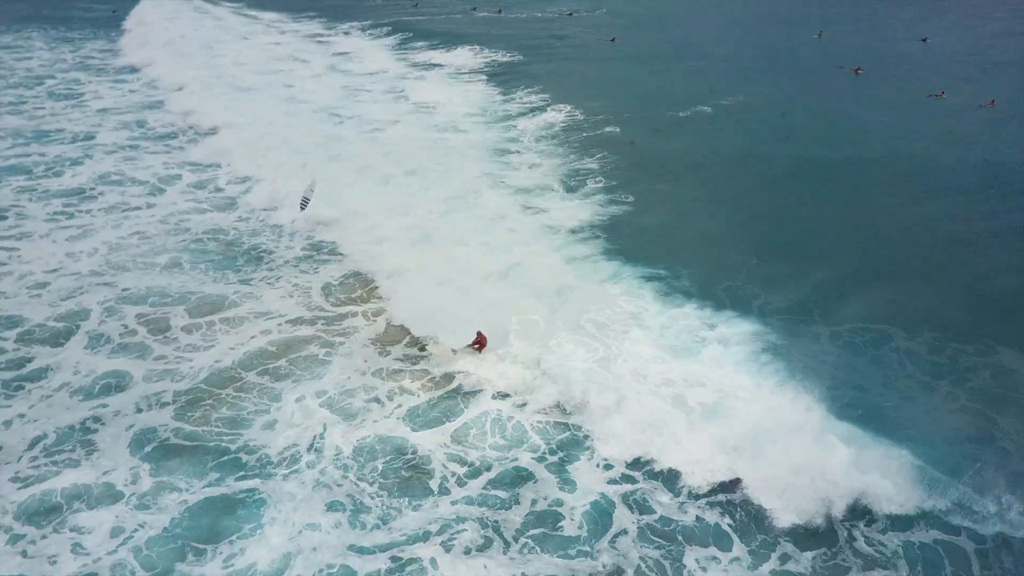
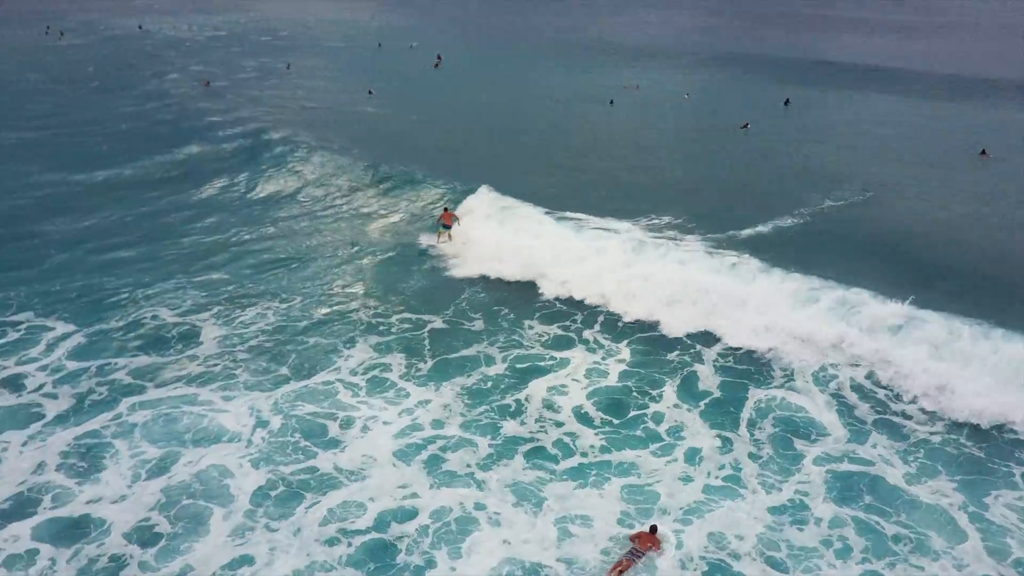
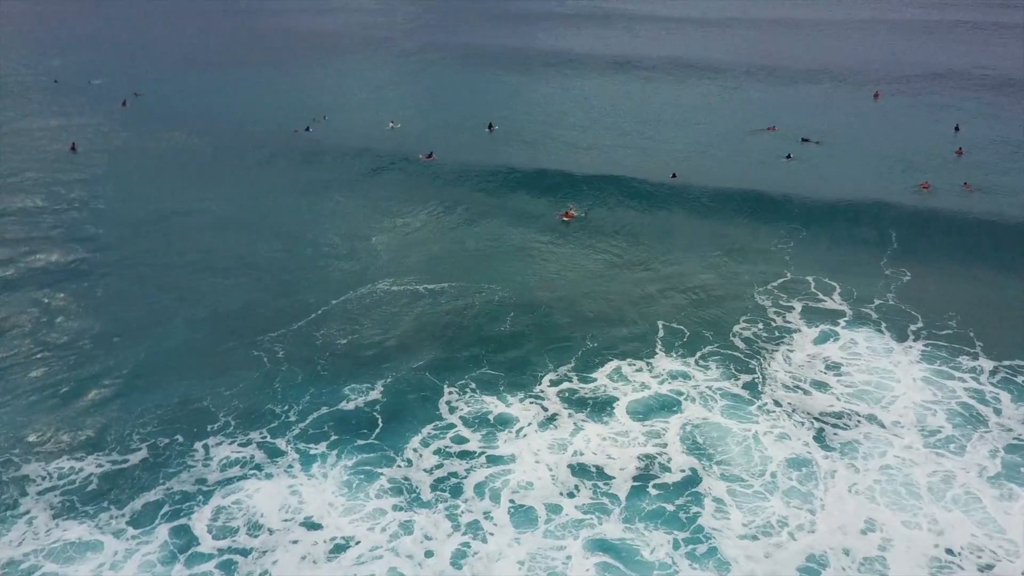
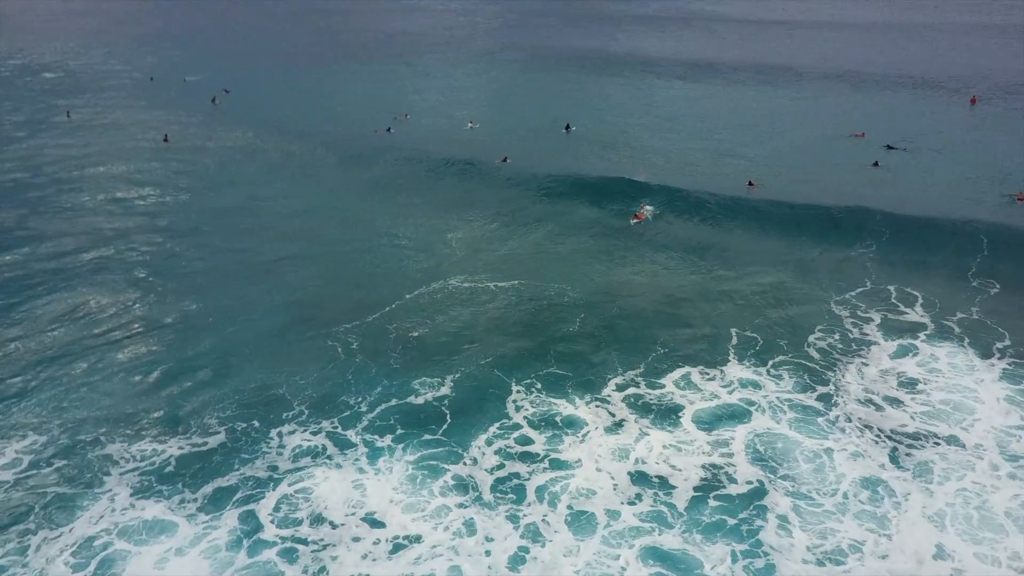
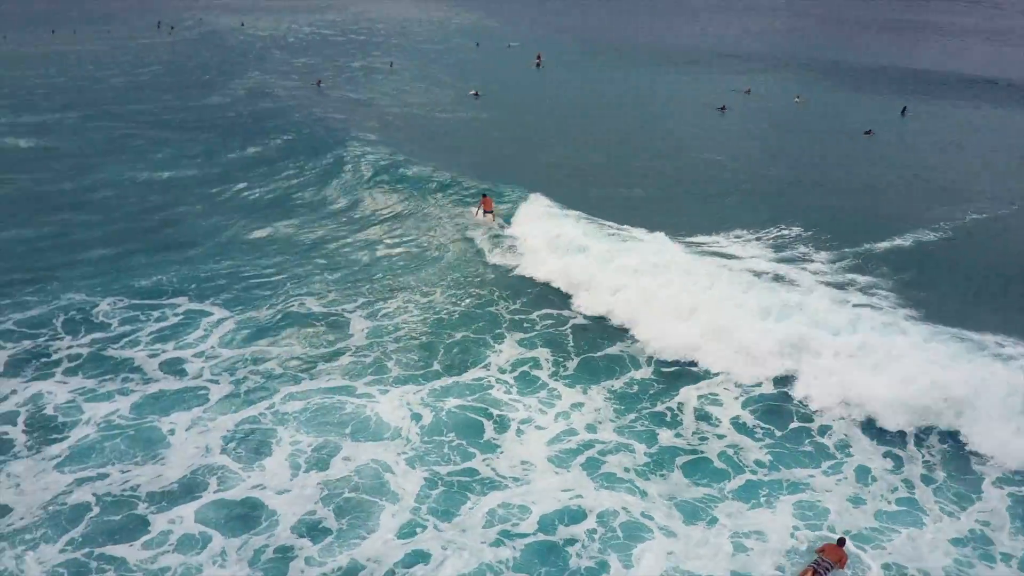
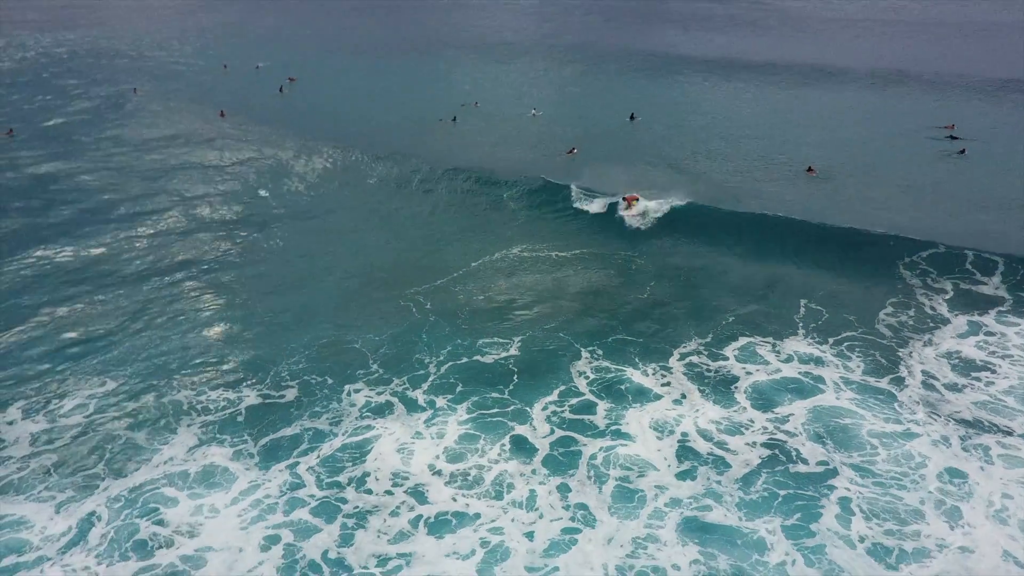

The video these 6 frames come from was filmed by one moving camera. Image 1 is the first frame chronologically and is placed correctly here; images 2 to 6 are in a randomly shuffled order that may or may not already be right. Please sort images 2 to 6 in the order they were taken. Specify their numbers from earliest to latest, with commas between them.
3, 4, 6, 2, 5
